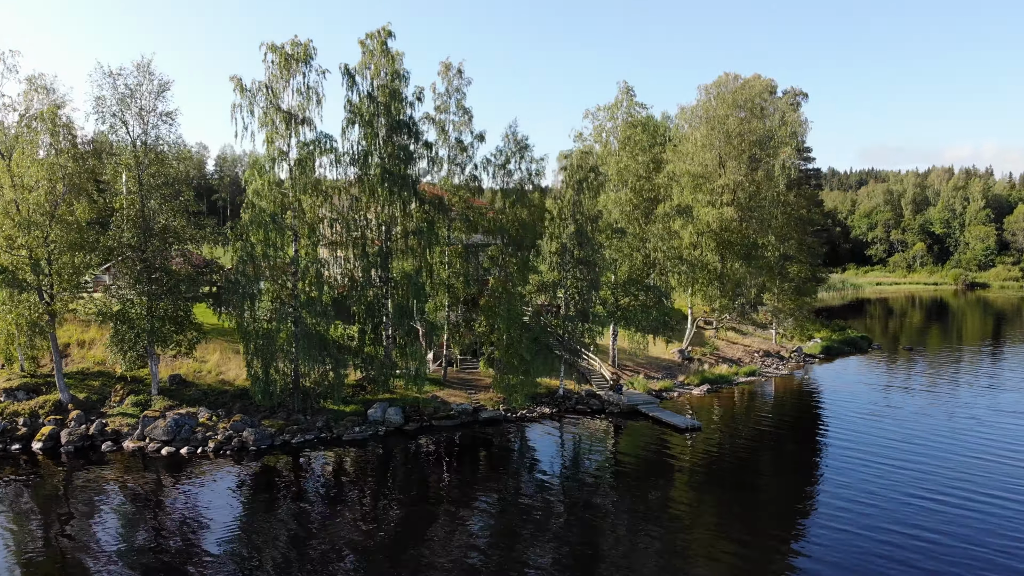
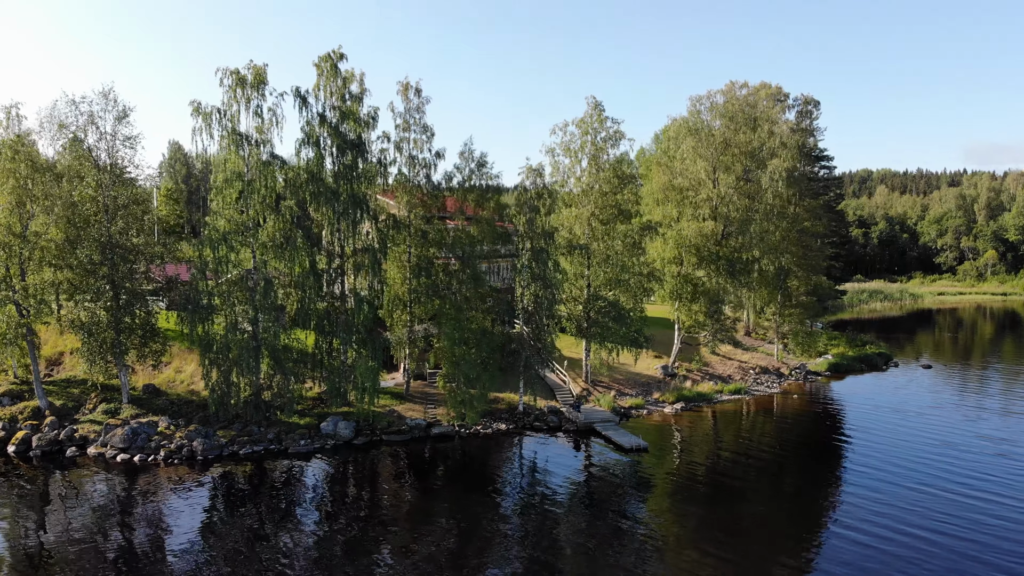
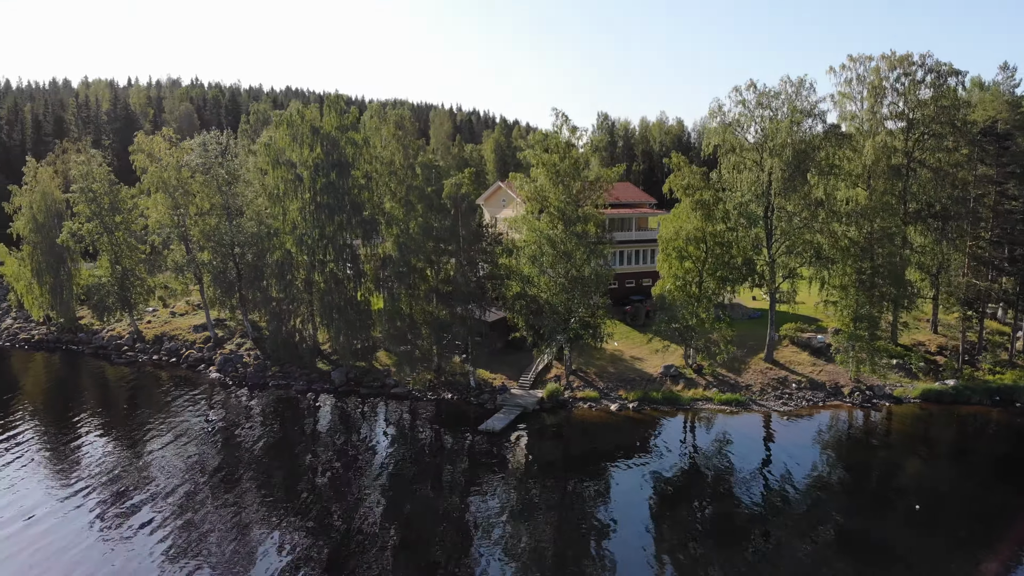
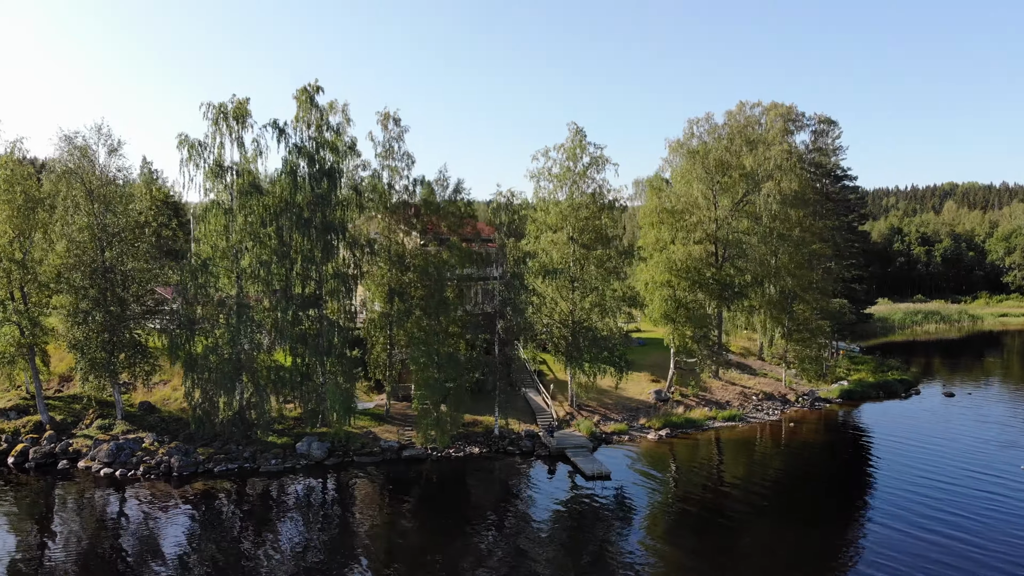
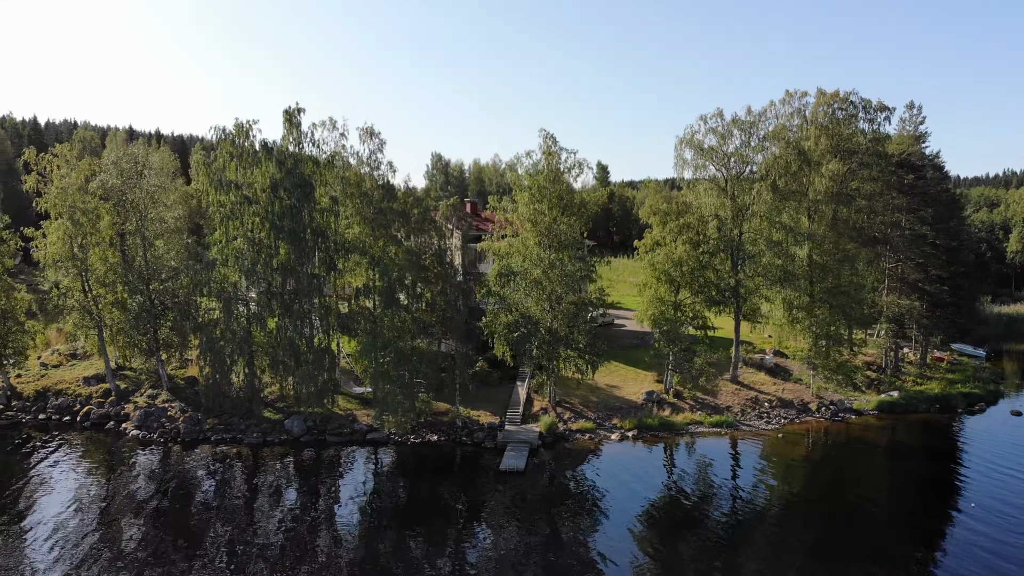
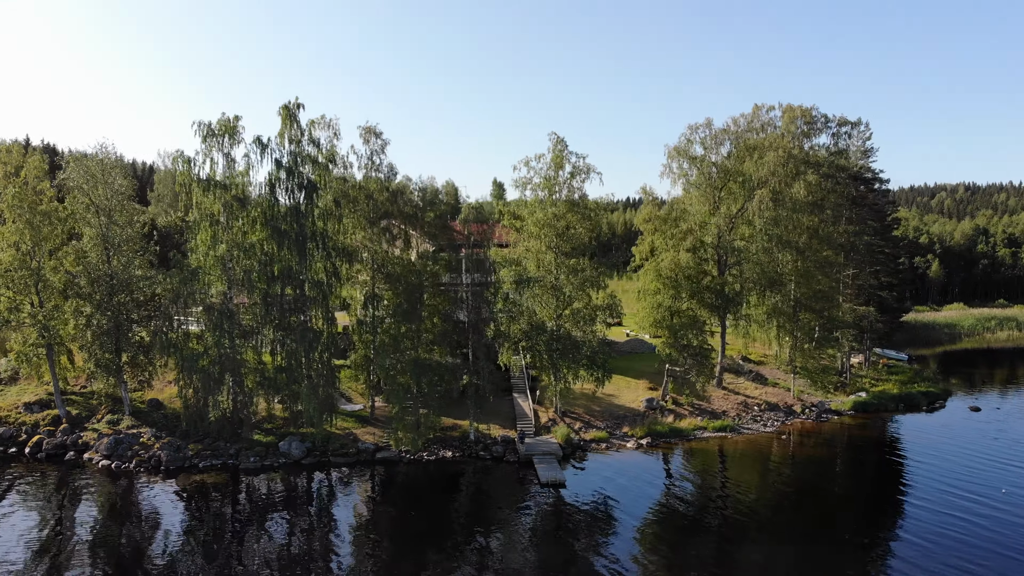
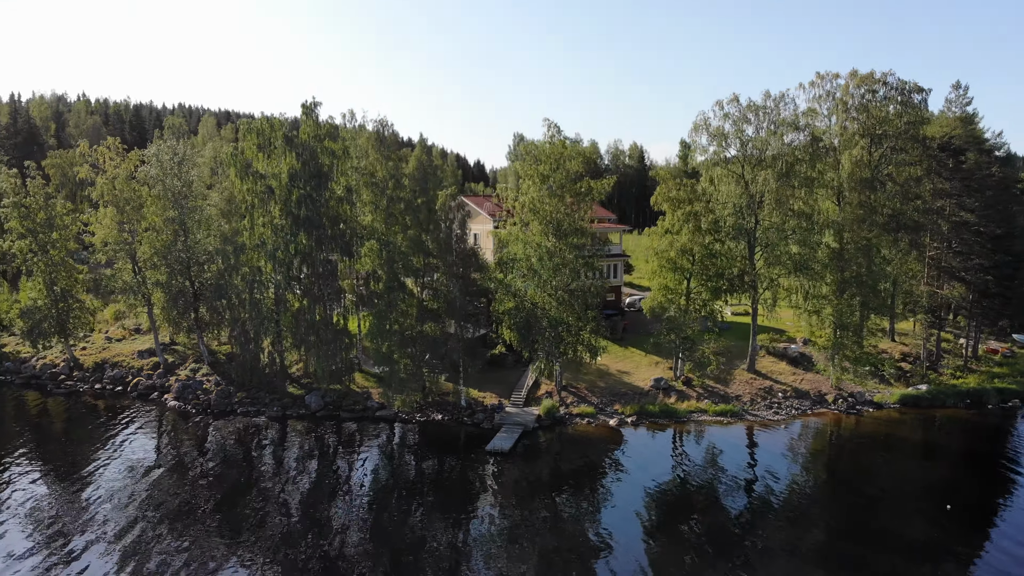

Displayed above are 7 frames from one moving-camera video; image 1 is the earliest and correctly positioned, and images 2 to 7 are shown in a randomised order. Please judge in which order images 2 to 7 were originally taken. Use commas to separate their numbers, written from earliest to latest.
2, 4, 6, 5, 7, 3
